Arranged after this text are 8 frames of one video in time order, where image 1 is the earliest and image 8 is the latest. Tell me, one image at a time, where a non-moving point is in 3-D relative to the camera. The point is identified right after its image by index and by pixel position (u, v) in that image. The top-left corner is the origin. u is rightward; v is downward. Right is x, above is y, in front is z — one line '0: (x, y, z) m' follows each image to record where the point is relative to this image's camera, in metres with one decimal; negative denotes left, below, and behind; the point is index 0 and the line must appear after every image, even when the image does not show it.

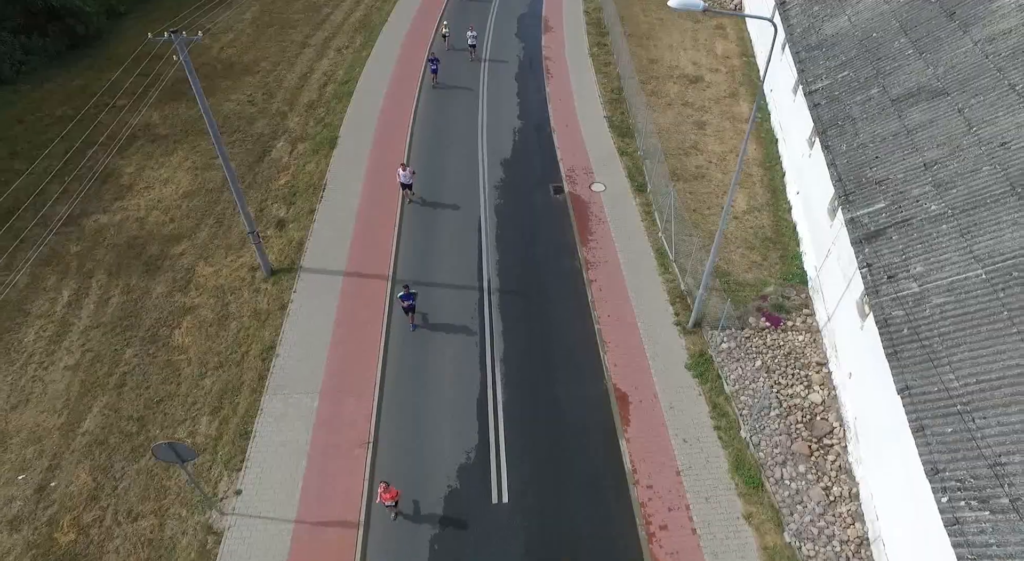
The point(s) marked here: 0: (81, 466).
0: (-10.0, -4.3, +15.5) m
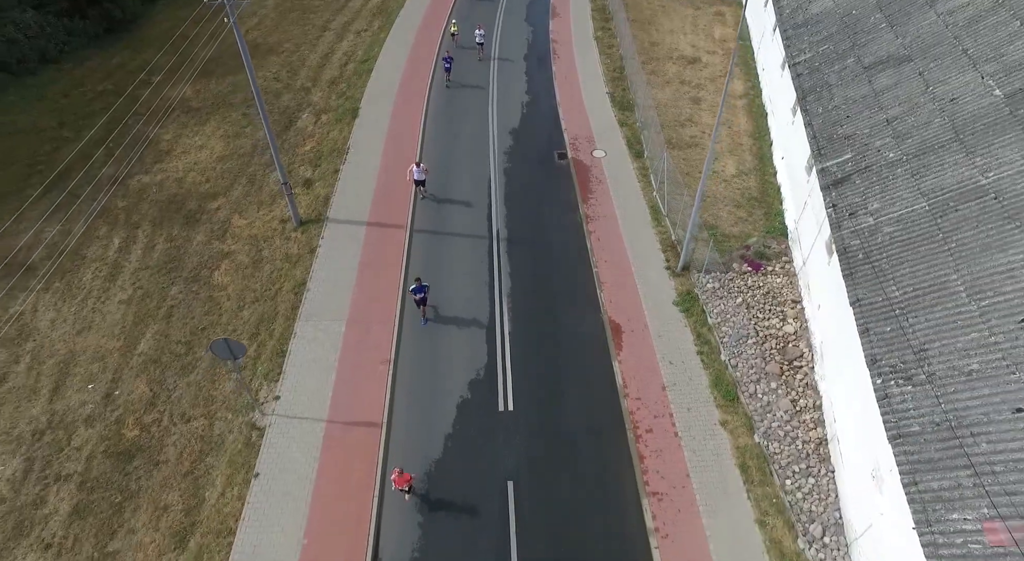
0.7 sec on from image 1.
0: (-9.8, -2.6, +17.6) m
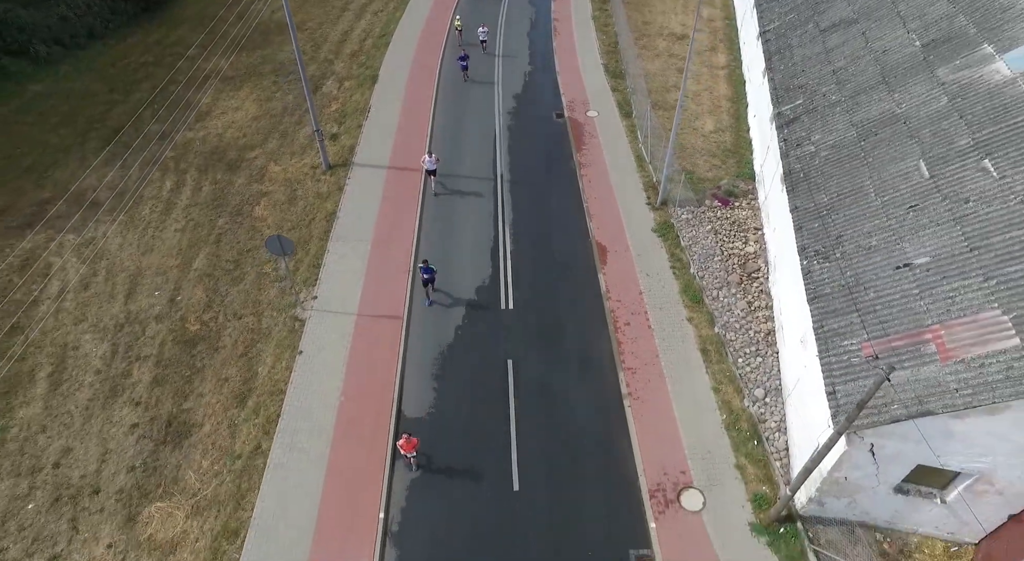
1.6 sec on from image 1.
0: (-9.8, -0.2, +20.9) m
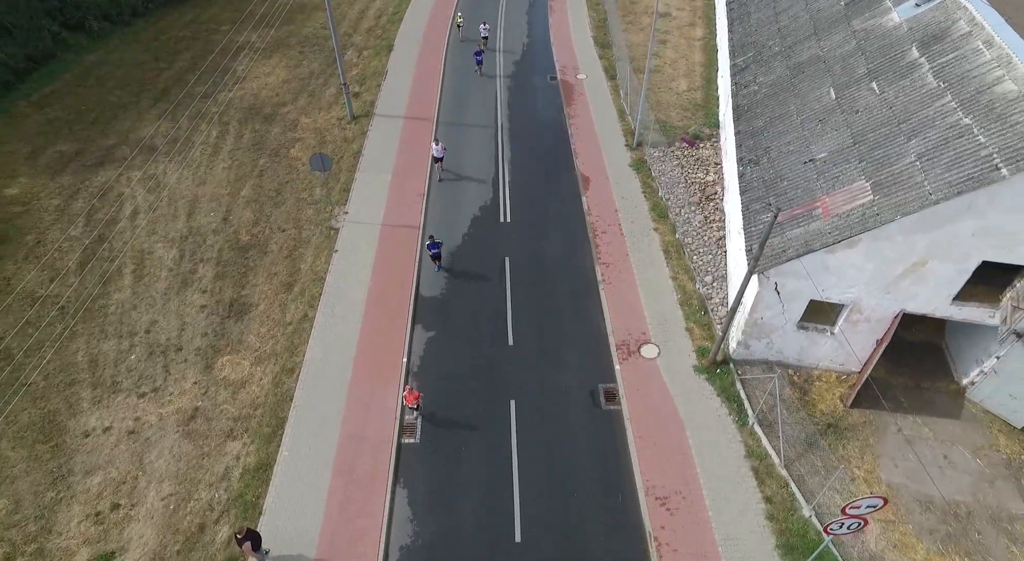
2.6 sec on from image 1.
0: (-9.9, +2.7, +25.0) m
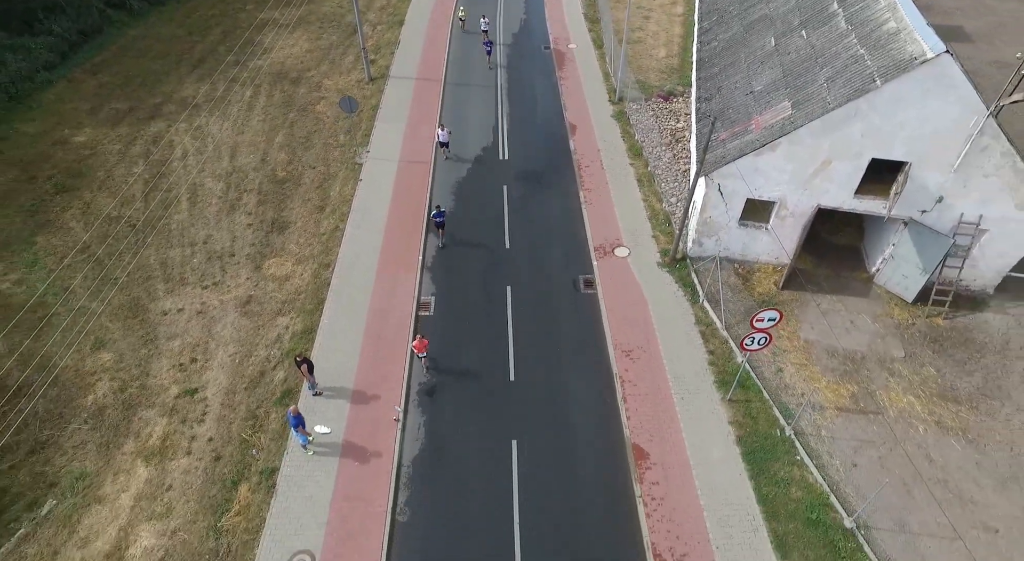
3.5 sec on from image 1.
0: (-10.0, +5.6, +29.1) m
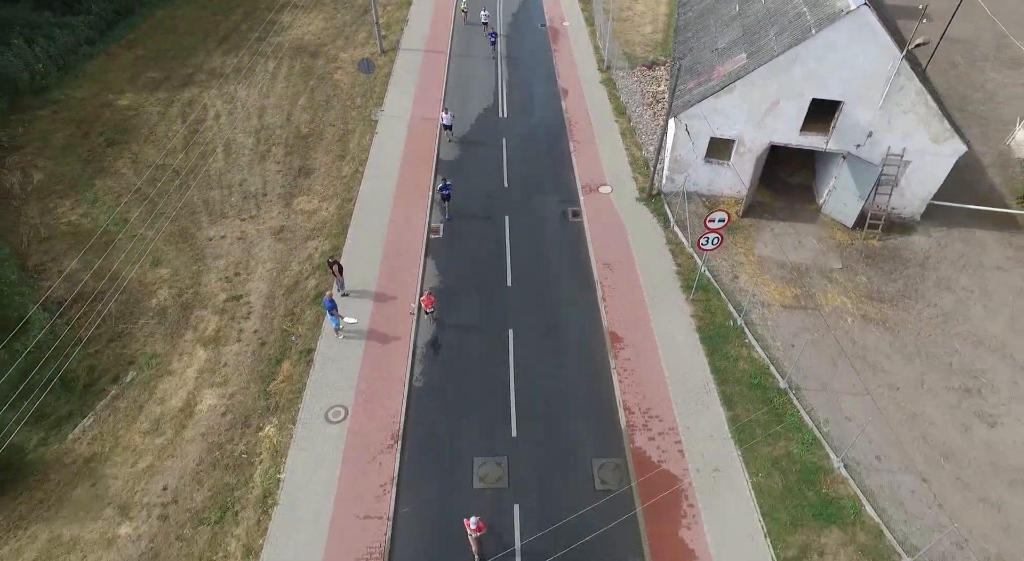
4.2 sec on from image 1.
0: (-10.1, +8.1, +32.5) m
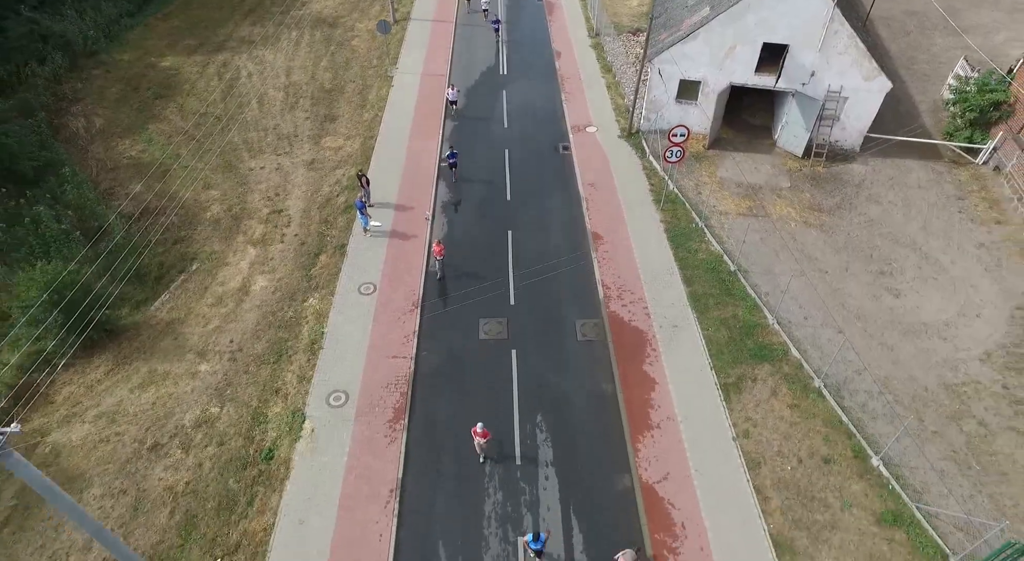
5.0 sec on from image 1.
0: (-10.1, +11.4, +36.6) m
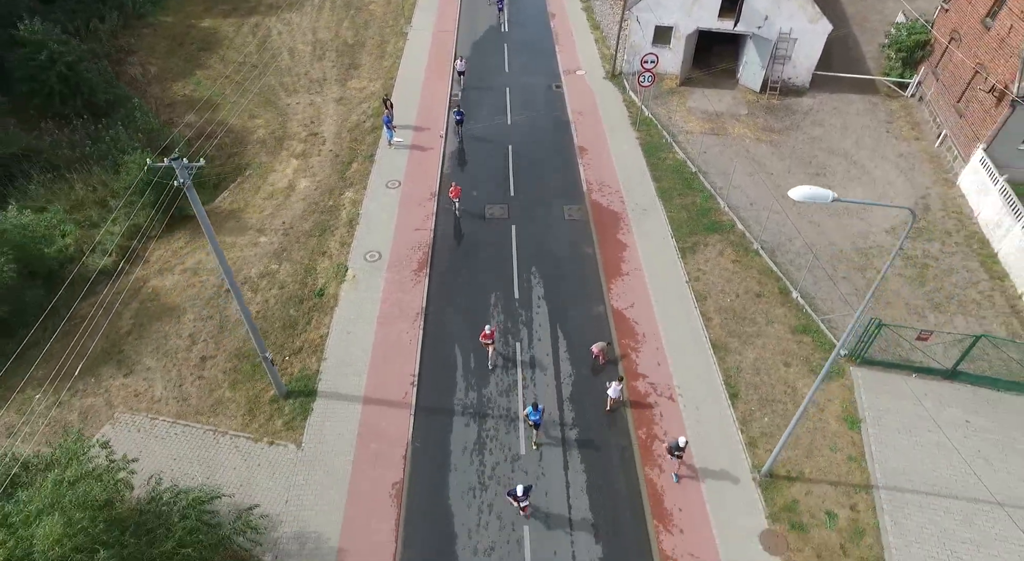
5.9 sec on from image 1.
0: (-10.1, +15.4, +41.4) m
